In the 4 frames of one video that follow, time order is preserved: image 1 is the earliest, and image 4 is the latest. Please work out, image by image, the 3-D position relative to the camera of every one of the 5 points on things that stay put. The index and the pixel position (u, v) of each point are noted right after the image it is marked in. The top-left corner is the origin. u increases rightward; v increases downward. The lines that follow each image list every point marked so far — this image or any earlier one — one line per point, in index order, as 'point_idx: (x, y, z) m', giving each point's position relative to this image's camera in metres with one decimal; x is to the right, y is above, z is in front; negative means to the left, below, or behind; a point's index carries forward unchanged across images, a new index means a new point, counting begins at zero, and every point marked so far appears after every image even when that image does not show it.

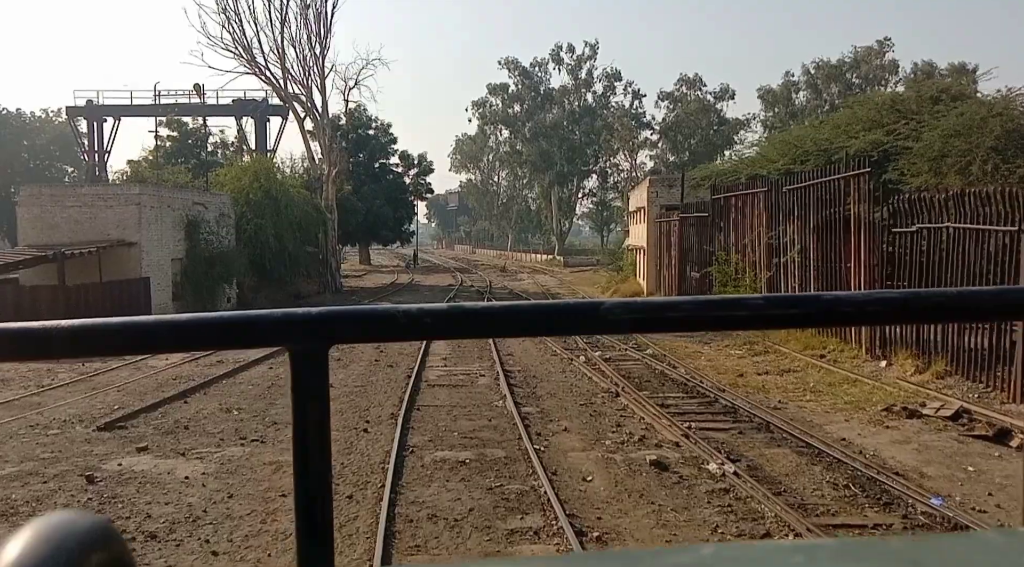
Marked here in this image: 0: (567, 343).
0: (+1.1, -1.2, +17.3) m
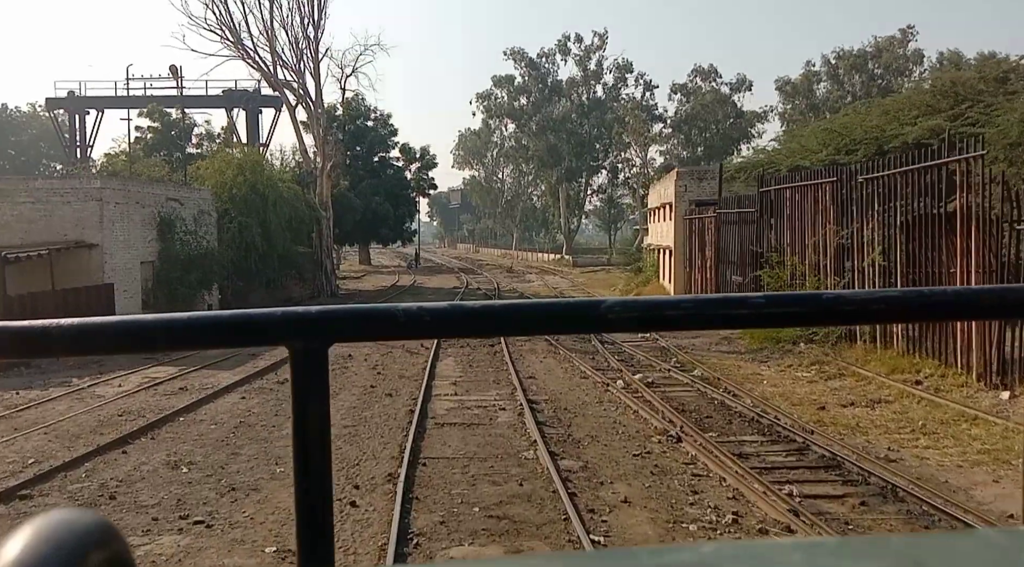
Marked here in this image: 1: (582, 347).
0: (+1.4, -1.3, +14.7) m
1: (+1.4, -1.2, +16.6) m
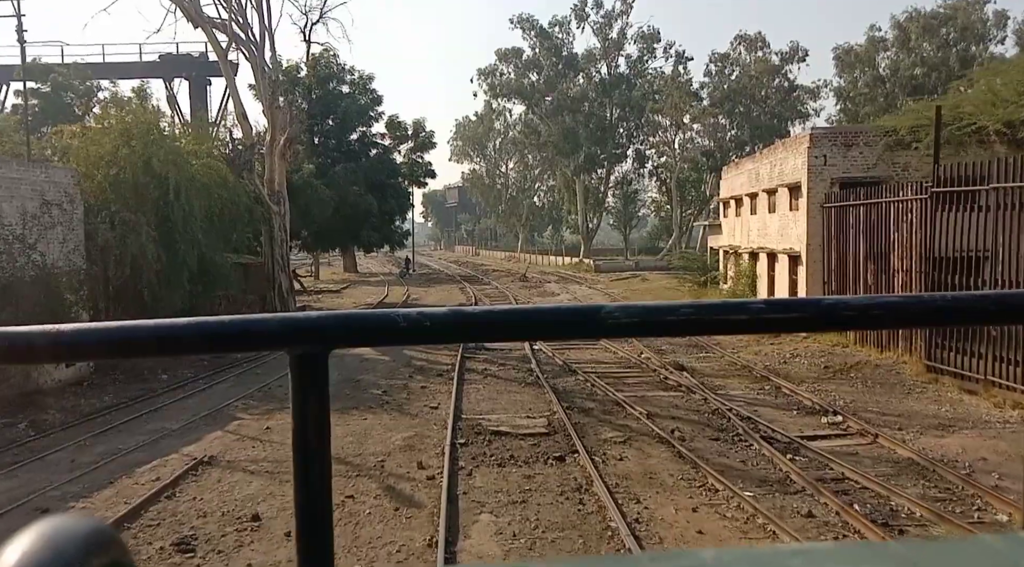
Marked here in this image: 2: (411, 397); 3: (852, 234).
0: (+2.3, -1.8, +6.3) m
1: (+2.2, -1.7, +8.1) m
2: (-1.3, -1.5, +11.6) m
3: (+5.7, +0.8, +14.9) m
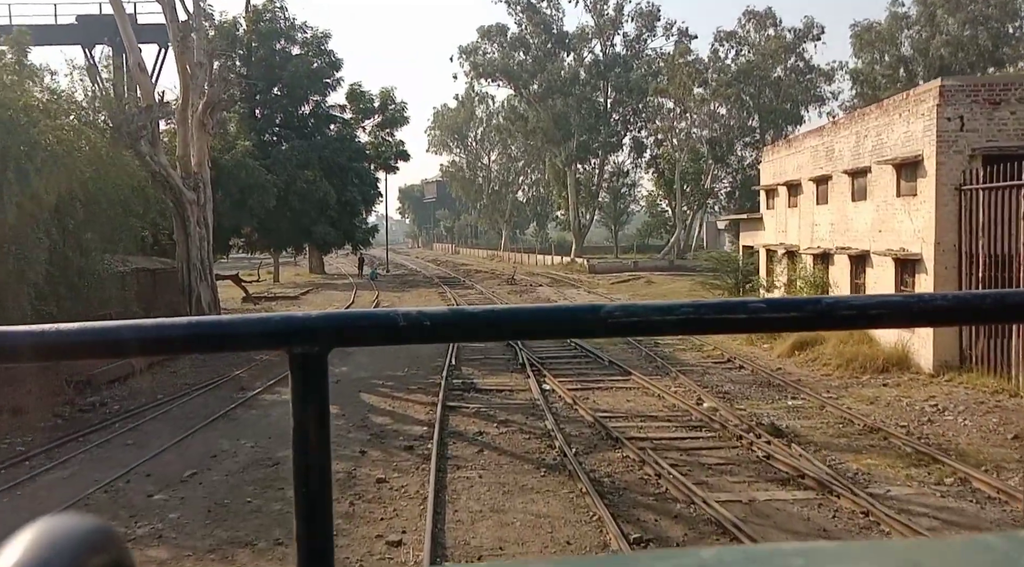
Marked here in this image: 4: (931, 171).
0: (+2.5, -2.0, +1.5) m
1: (+2.4, -1.9, +3.3) m
2: (-1.2, -1.7, +6.8) m
3: (+5.8, +0.6, +10.1) m
4: (+5.2, +1.4, +11.0) m
